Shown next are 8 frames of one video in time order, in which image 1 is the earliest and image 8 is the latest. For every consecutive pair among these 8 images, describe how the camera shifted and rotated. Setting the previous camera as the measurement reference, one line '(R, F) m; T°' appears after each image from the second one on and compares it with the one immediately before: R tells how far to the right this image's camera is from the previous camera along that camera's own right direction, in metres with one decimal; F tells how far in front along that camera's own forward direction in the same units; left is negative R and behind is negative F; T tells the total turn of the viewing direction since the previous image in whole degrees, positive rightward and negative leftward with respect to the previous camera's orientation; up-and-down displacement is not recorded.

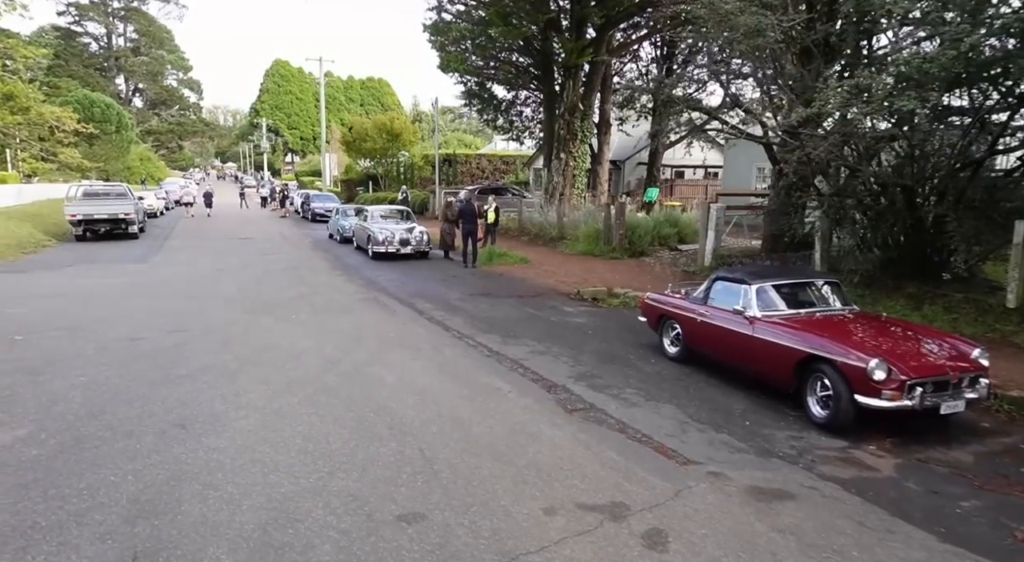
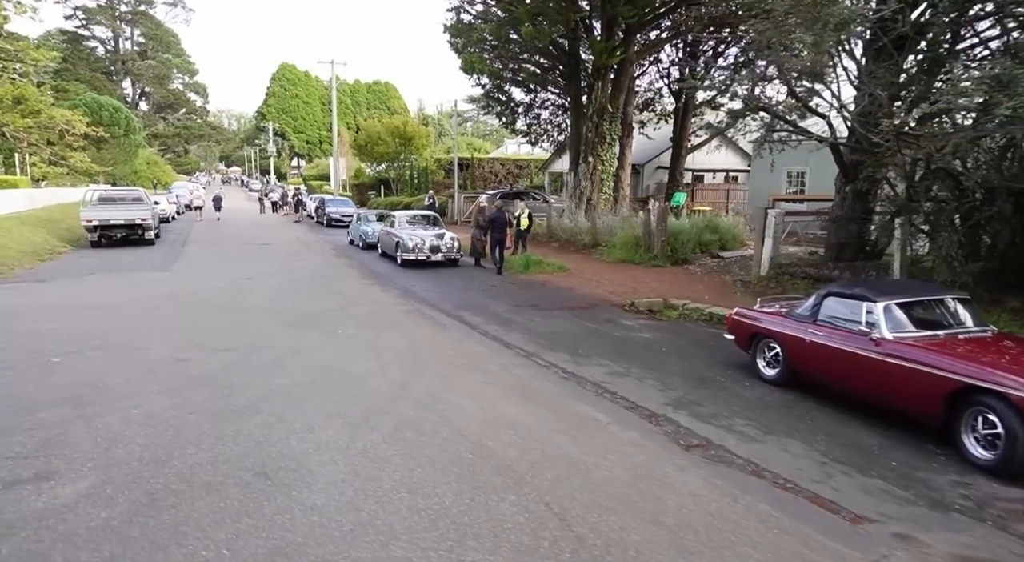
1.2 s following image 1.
(-0.9, +0.6) m; 0°
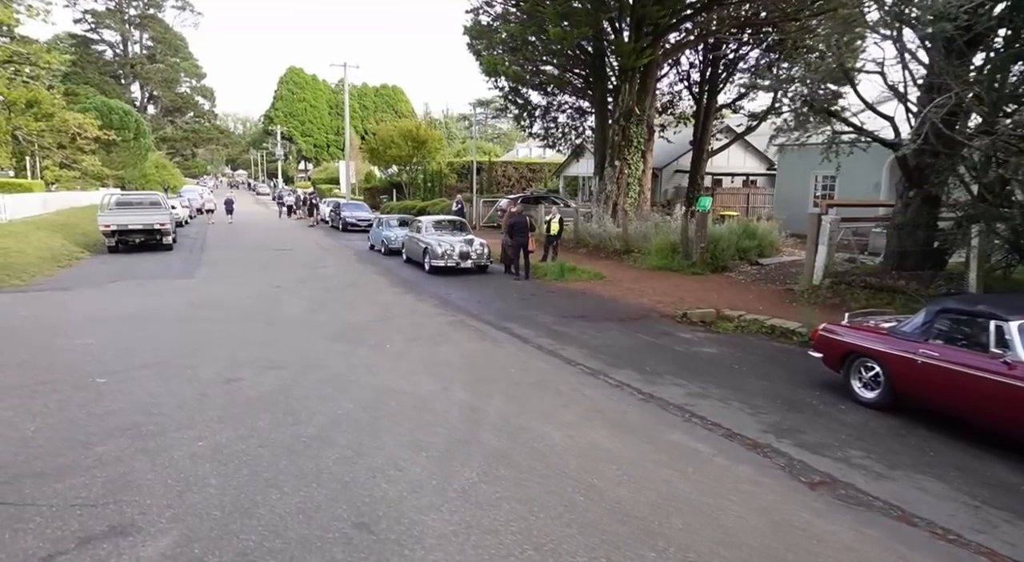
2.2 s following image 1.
(-0.8, +0.5) m; 0°
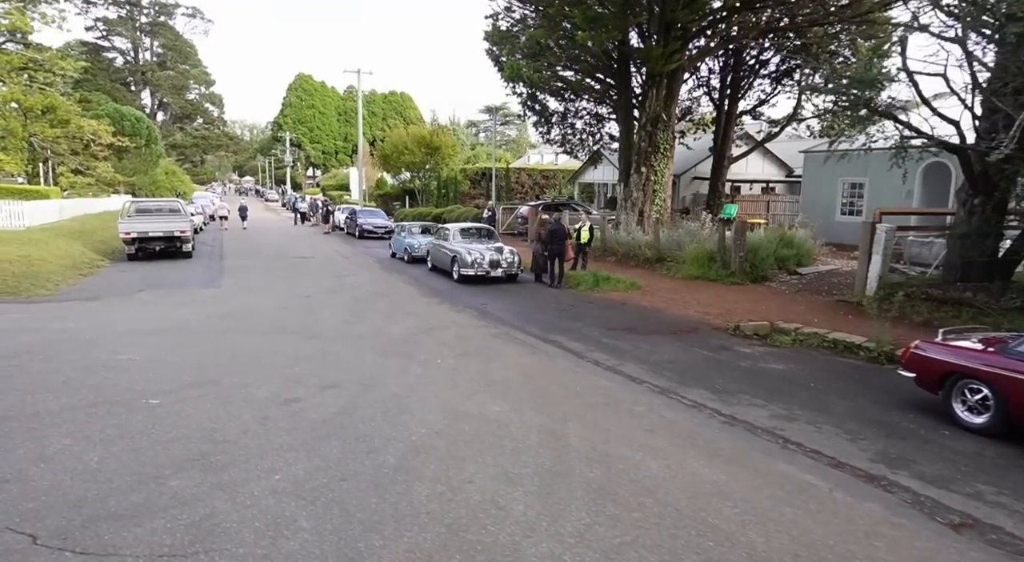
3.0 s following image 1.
(-0.7, +0.4) m; 0°
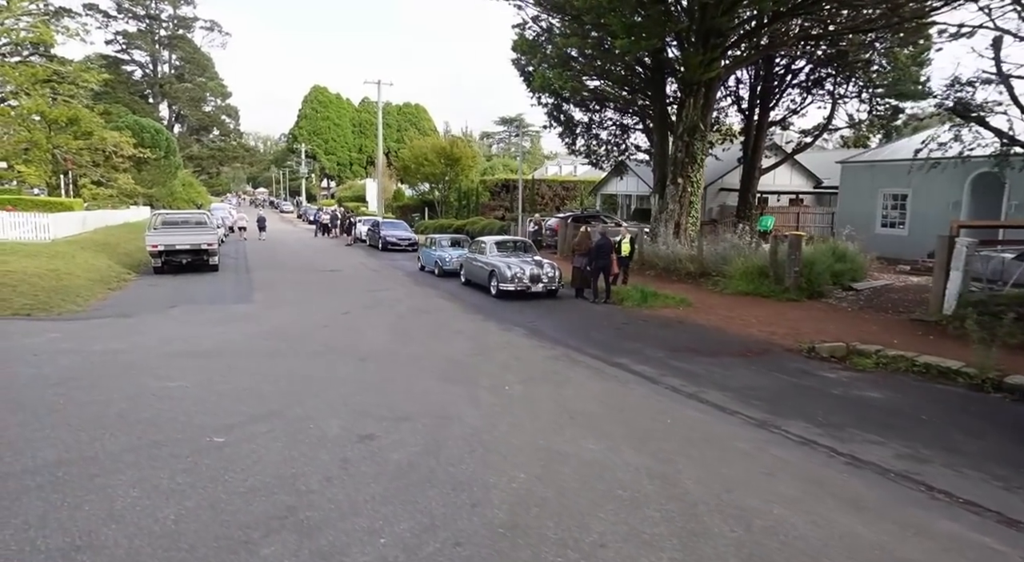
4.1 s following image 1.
(-0.8, +0.6) m; -1°
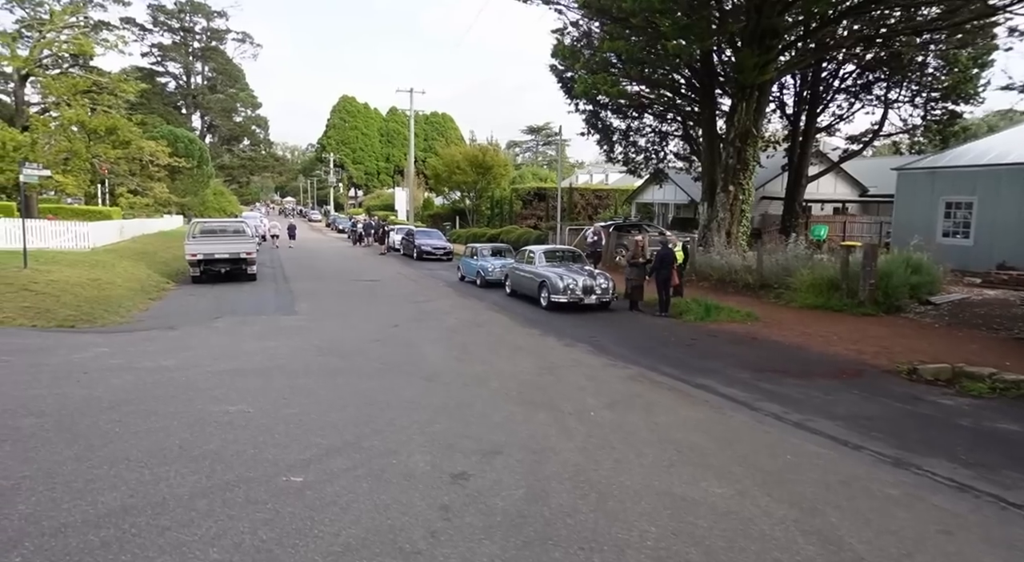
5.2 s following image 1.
(-0.7, +0.7) m; -2°
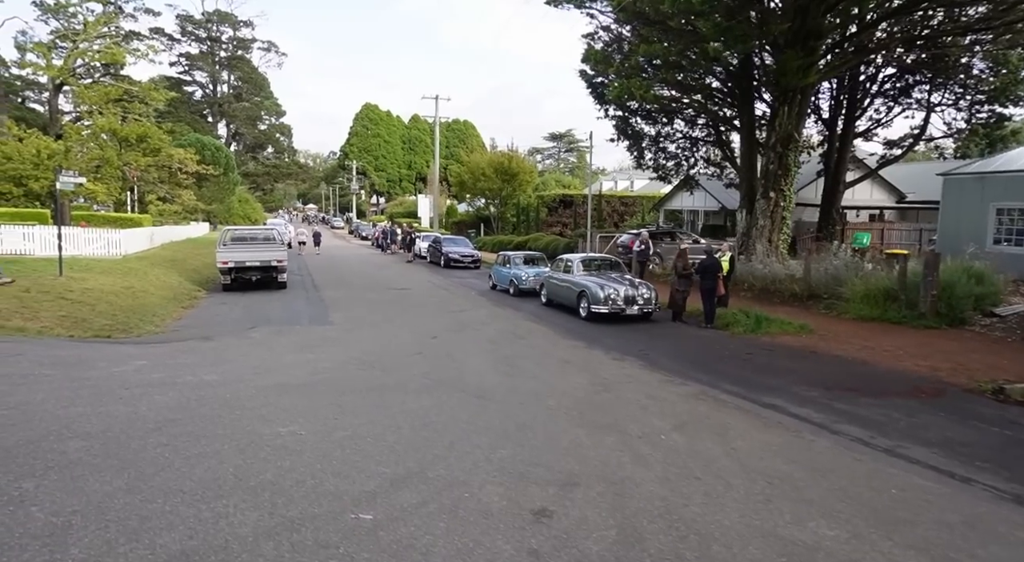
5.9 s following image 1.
(-0.5, +0.4) m; -2°
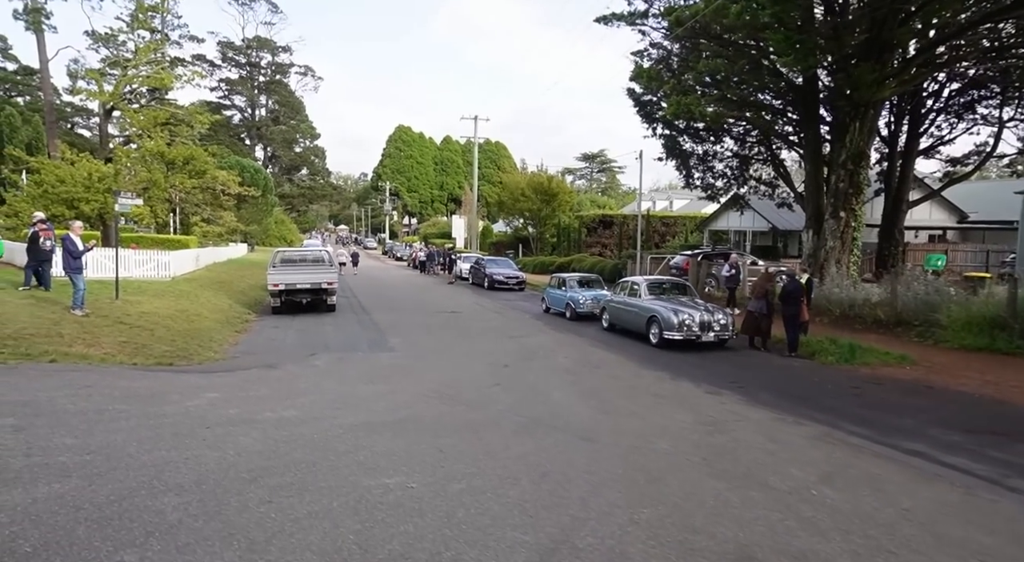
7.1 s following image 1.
(-0.9, +0.7) m; -2°
